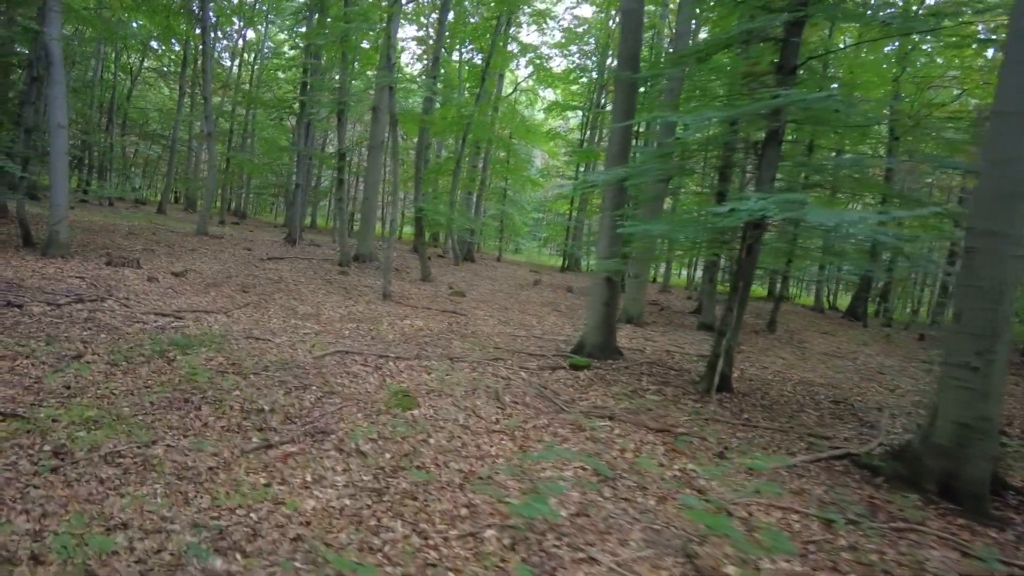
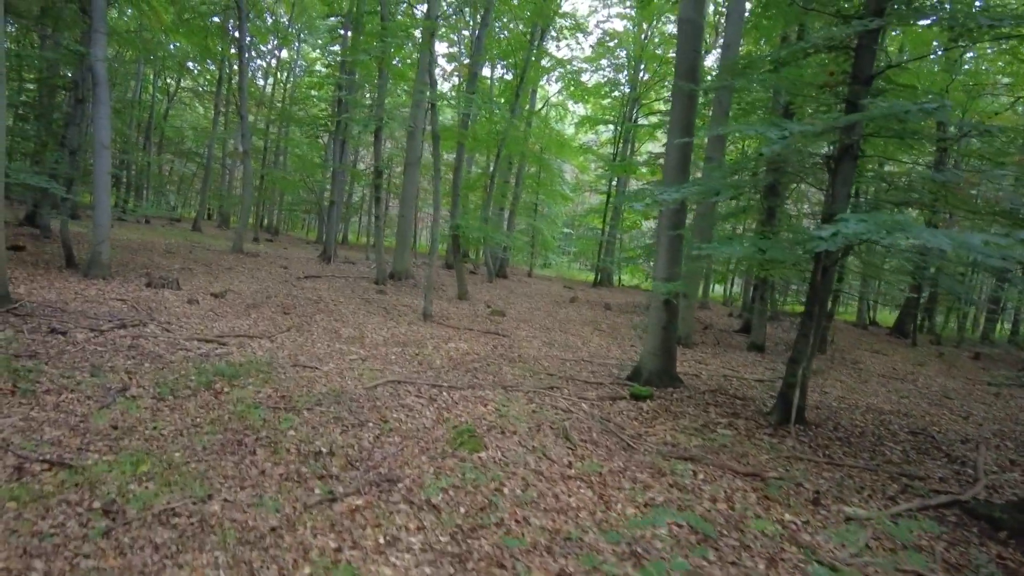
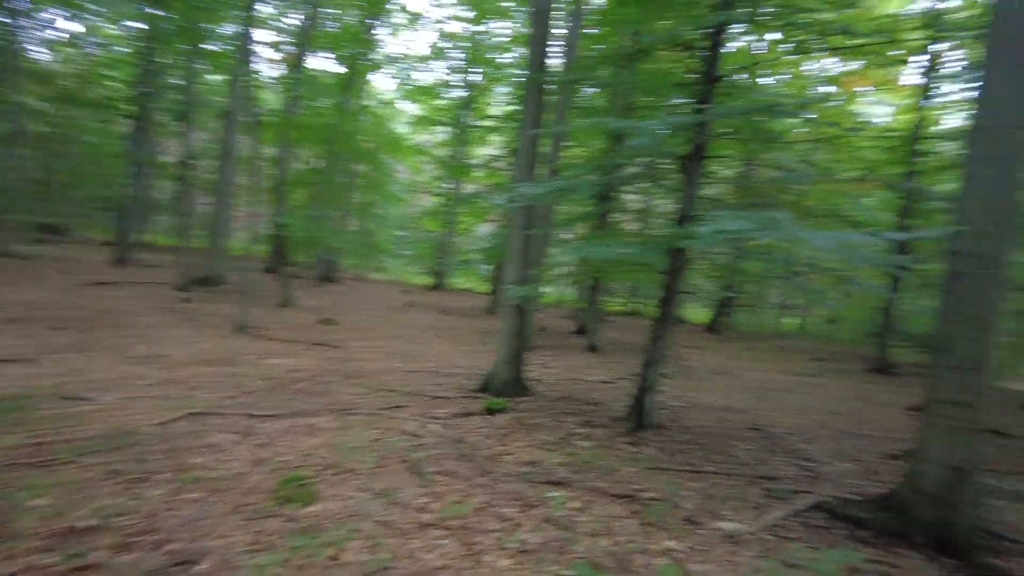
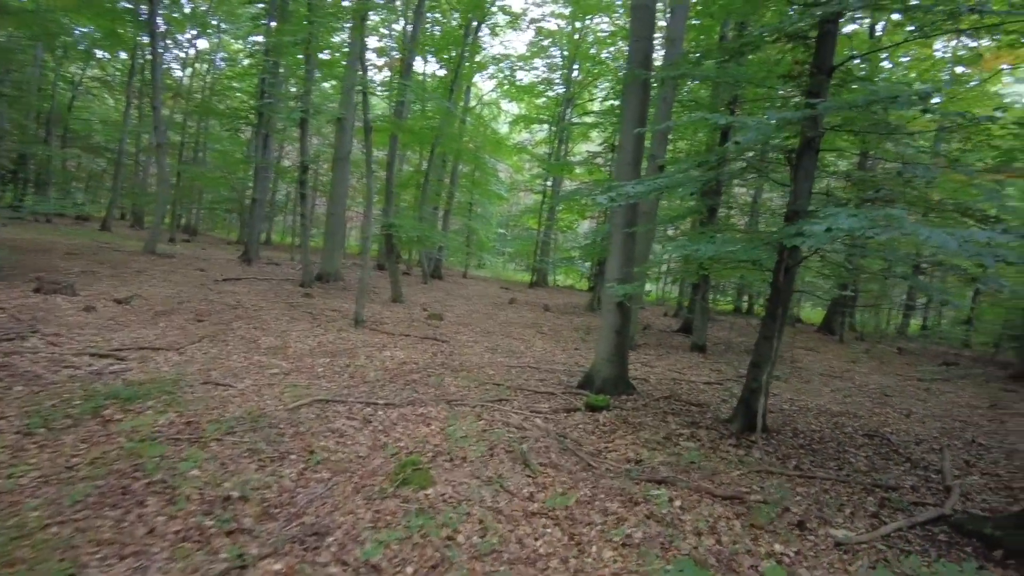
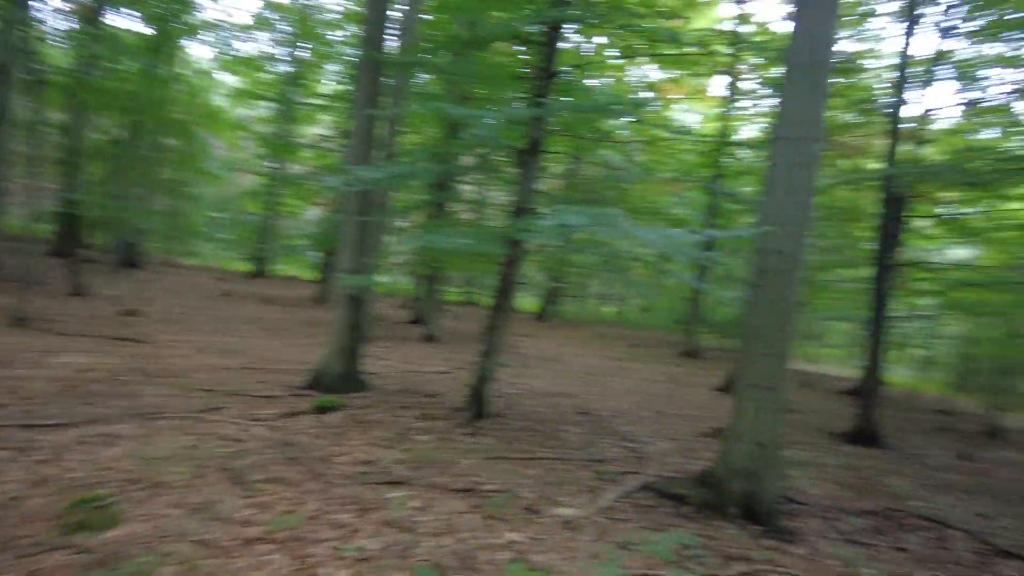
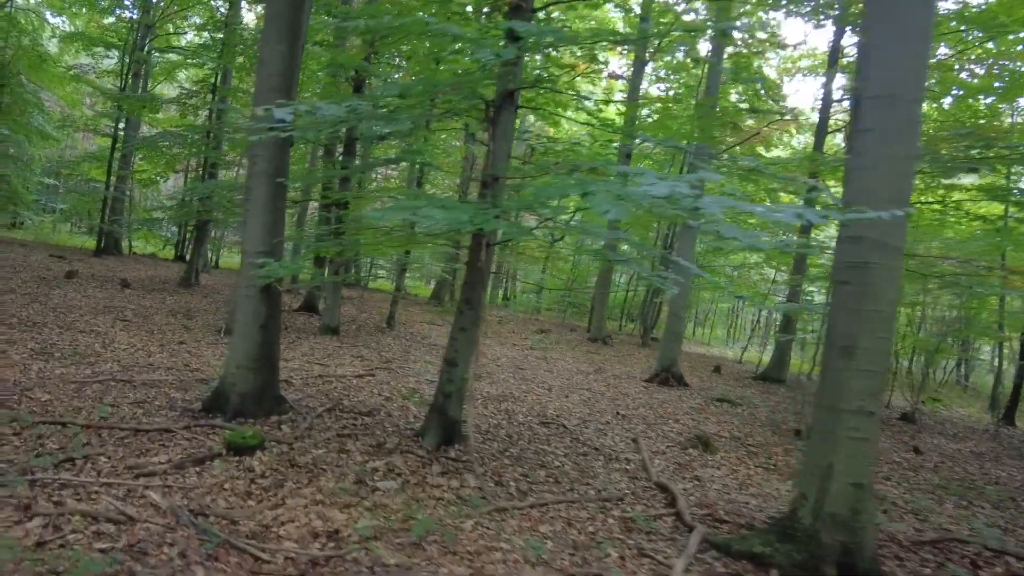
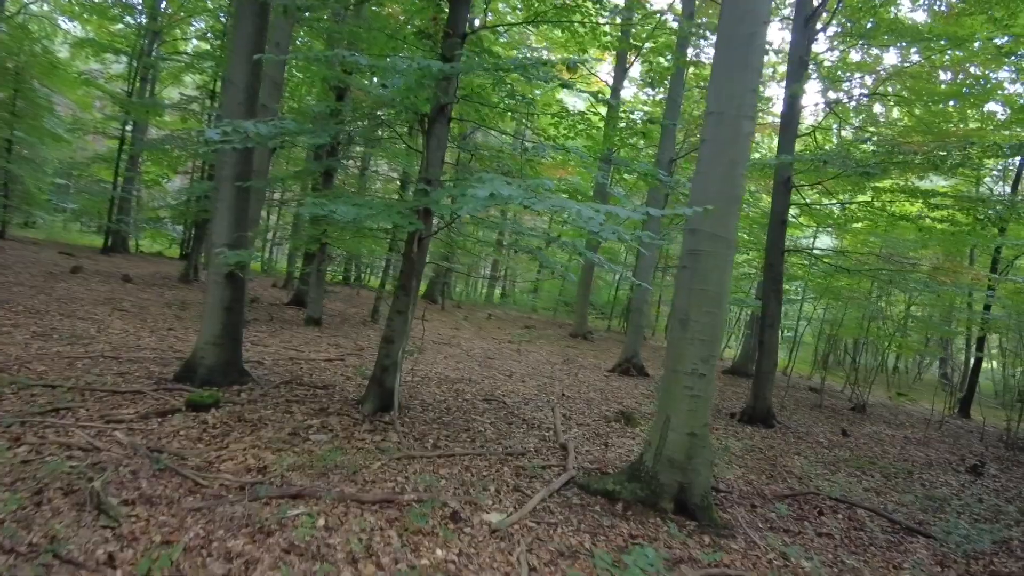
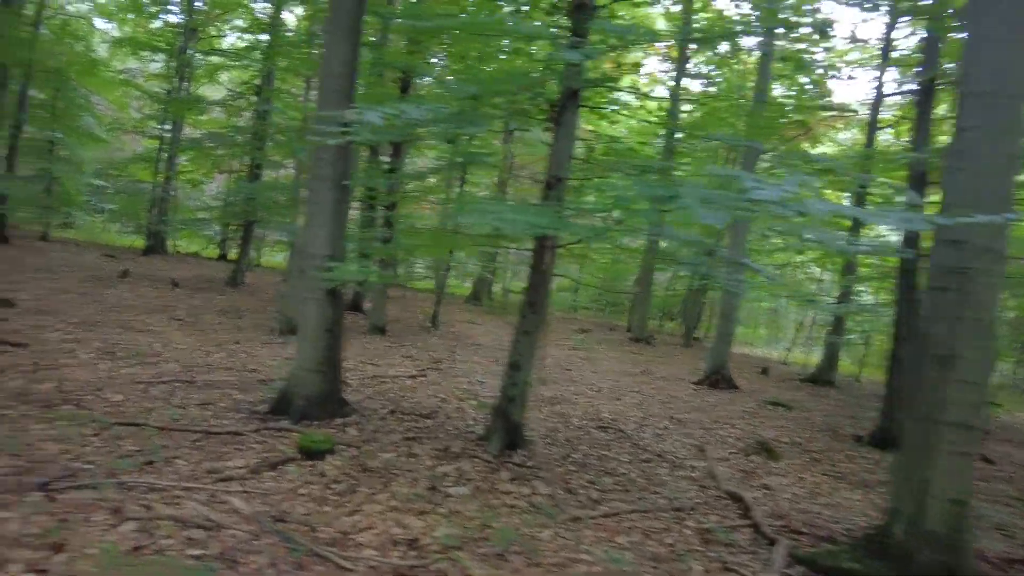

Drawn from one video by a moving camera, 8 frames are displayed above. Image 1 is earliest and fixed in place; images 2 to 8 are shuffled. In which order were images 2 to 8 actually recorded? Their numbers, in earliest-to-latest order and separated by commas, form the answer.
2, 4, 3, 5, 7, 6, 8
